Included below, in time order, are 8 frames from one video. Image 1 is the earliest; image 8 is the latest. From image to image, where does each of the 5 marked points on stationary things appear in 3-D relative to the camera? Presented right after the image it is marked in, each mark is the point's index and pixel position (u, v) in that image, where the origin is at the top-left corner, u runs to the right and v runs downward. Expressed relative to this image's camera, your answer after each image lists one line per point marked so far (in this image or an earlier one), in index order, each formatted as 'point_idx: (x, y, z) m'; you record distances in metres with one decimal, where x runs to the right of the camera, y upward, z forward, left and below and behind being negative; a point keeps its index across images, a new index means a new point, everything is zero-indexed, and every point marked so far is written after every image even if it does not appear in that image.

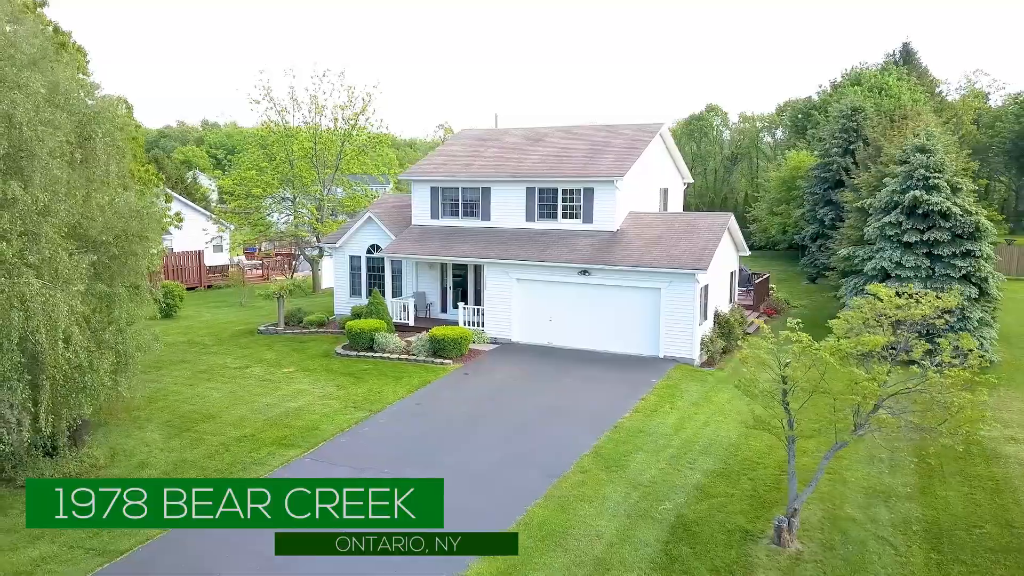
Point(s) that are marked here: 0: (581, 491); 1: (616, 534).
0: (+1.1, -3.2, +11.2) m
1: (+1.5, -3.5, +9.9) m
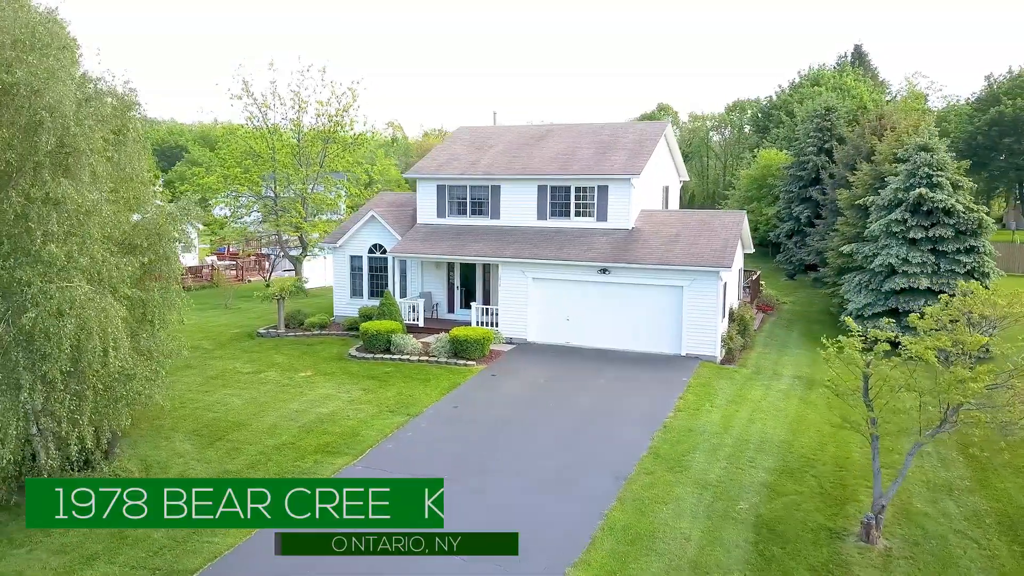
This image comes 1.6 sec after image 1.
0: (+2.2, -3.2, +11.1) m
1: (+2.7, -3.4, +9.8) m
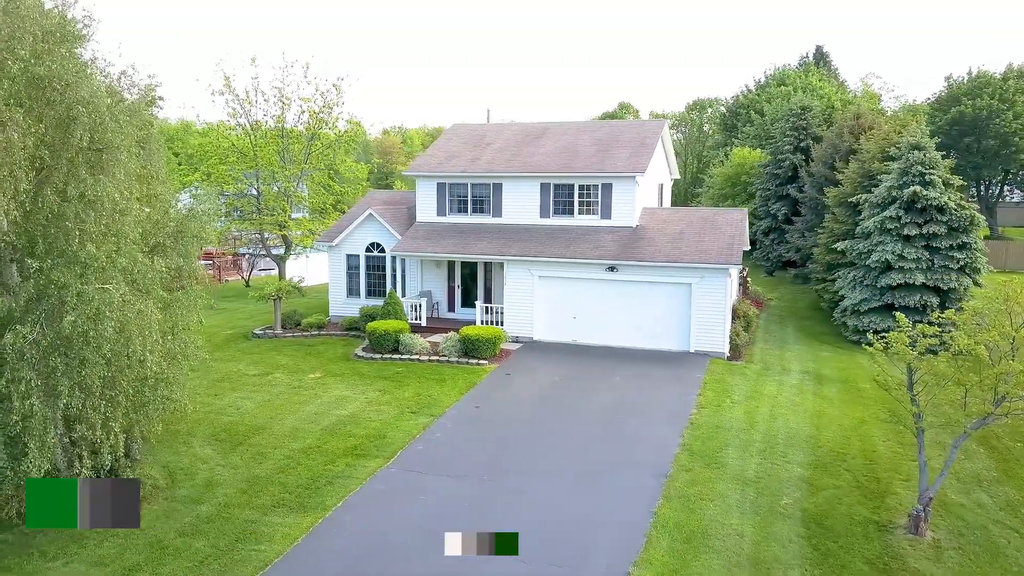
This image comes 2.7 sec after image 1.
0: (+2.9, -3.2, +11.1) m
1: (+3.4, -3.4, +9.8) m
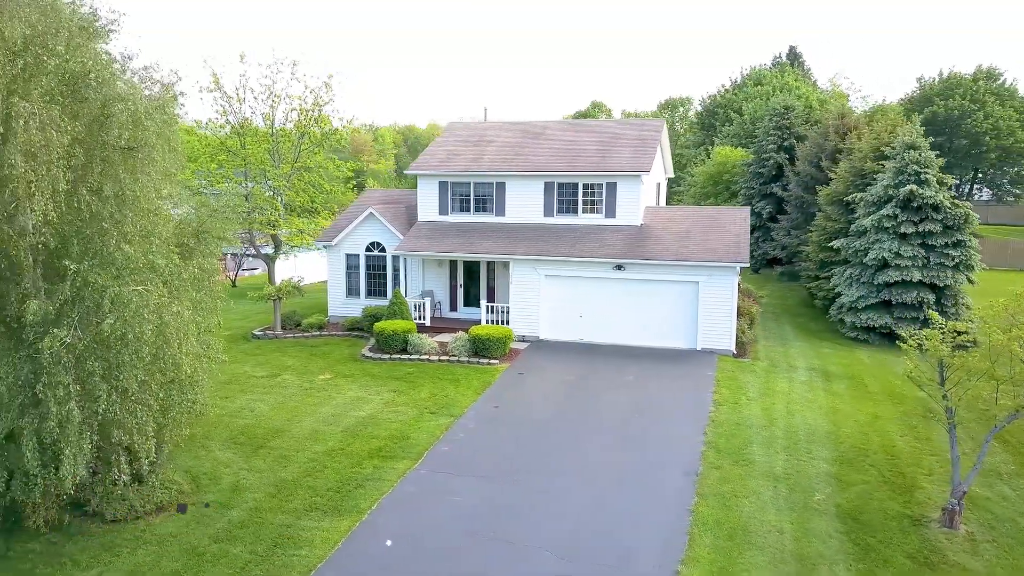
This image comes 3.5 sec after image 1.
0: (+3.5, -3.2, +11.2) m
1: (+4.0, -3.4, +9.9) m
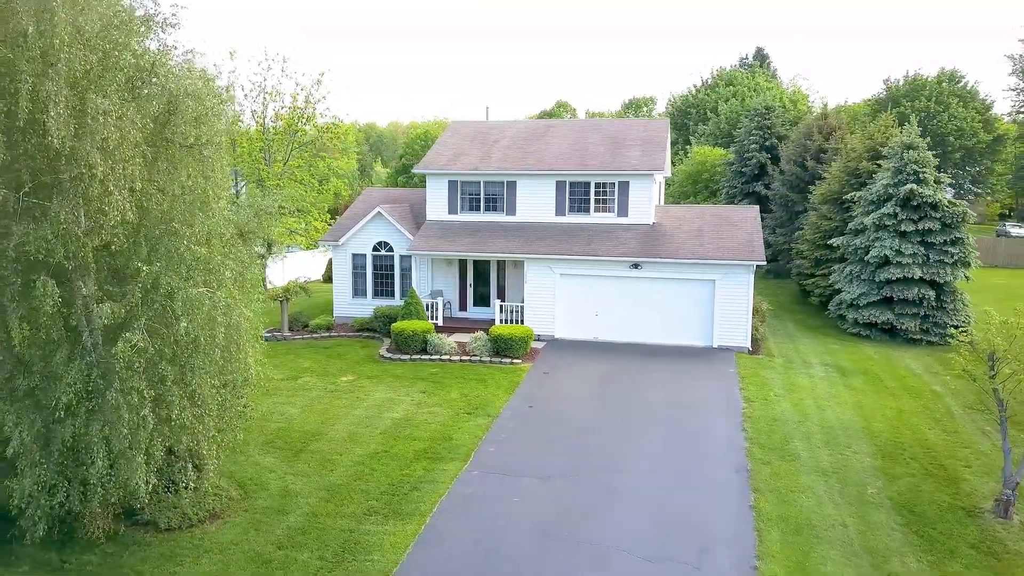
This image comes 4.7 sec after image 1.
0: (+4.4, -3.1, +11.3) m
1: (+5.0, -3.4, +10.1) m
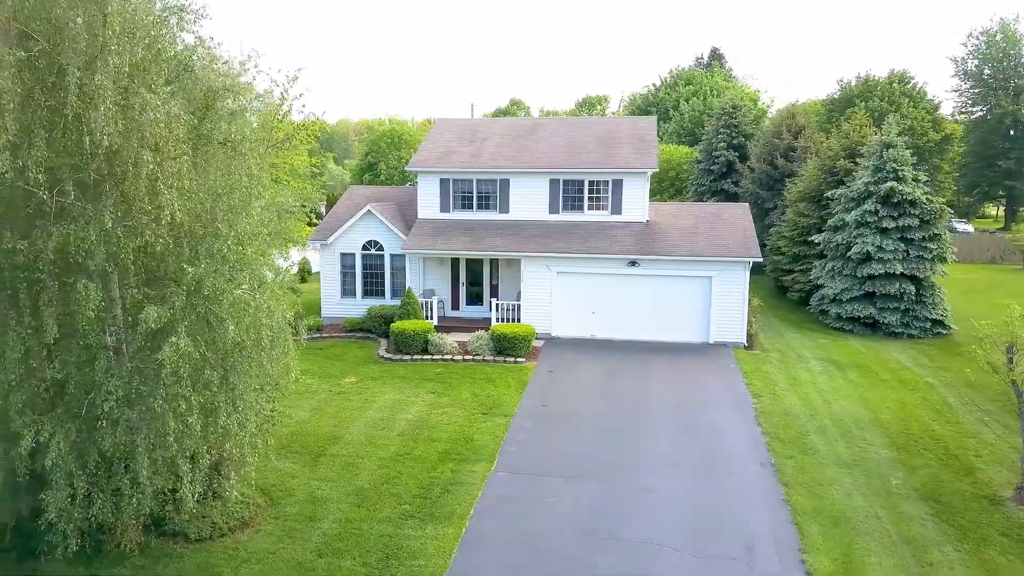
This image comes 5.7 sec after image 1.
0: (+4.9, -3.1, +11.5) m
1: (+5.5, -3.3, +10.4) m
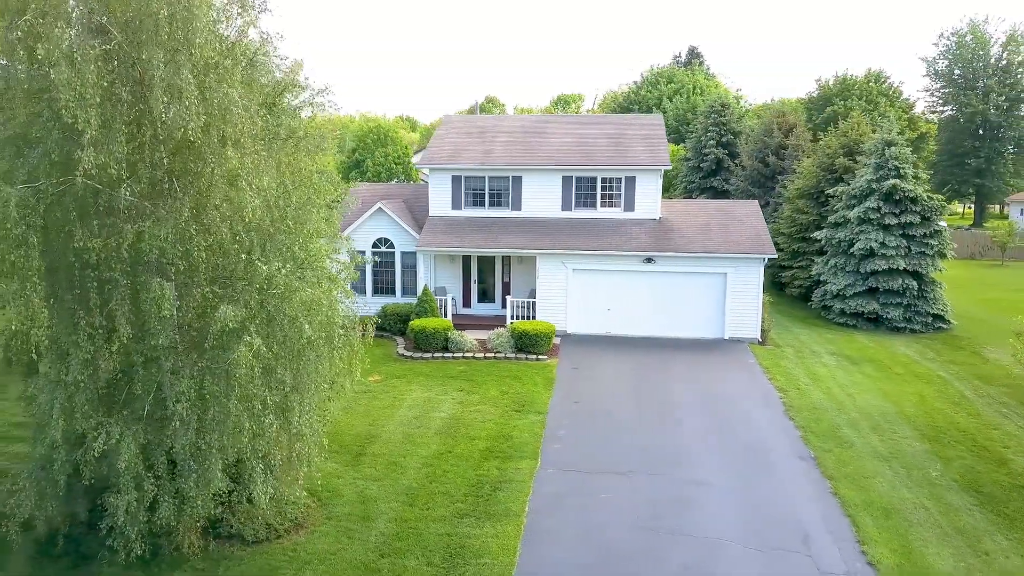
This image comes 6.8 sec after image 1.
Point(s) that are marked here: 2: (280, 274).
0: (+5.7, -3.0, +11.7) m
1: (+6.4, -3.2, +10.6) m
2: (-2.6, +0.2, +8.1) m
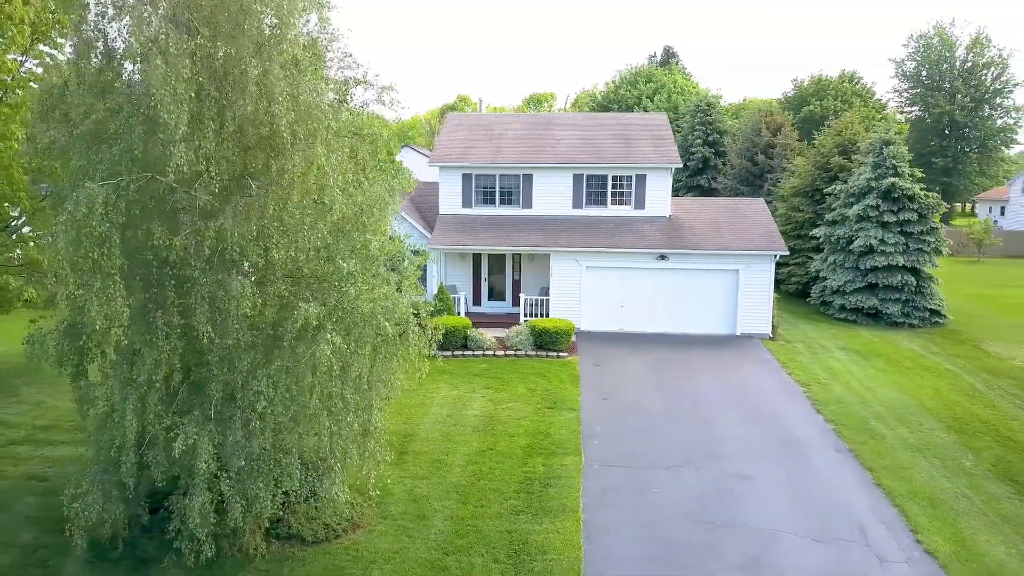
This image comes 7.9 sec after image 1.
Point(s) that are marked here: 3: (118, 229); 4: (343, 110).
0: (+6.4, -2.9, +12.0) m
1: (+7.2, -3.2, +10.9) m
2: (-1.7, +0.2, +8.0) m
3: (-4.0, +0.6, +7.2) m
4: (-2.0, +2.1, +8.3) m
